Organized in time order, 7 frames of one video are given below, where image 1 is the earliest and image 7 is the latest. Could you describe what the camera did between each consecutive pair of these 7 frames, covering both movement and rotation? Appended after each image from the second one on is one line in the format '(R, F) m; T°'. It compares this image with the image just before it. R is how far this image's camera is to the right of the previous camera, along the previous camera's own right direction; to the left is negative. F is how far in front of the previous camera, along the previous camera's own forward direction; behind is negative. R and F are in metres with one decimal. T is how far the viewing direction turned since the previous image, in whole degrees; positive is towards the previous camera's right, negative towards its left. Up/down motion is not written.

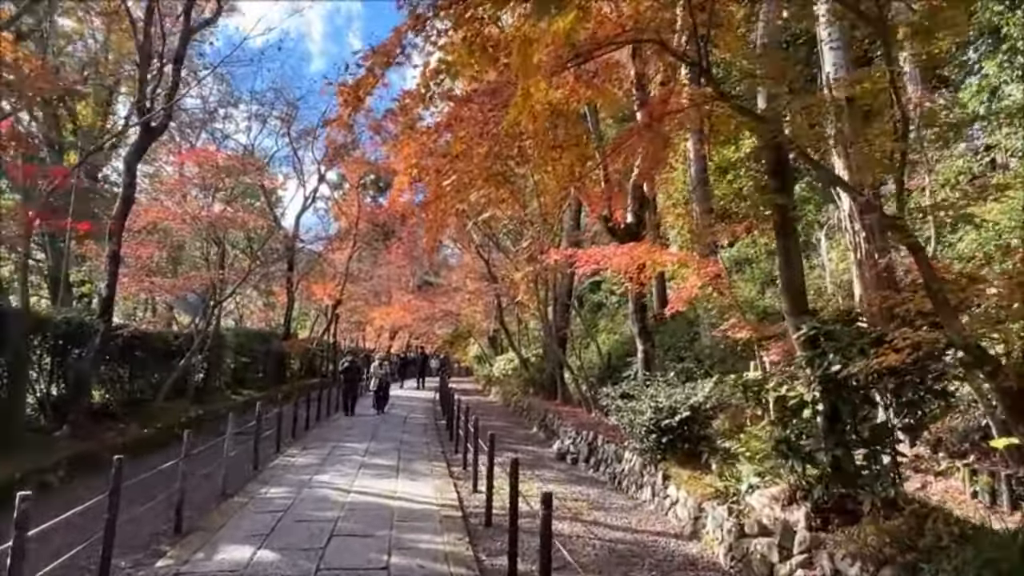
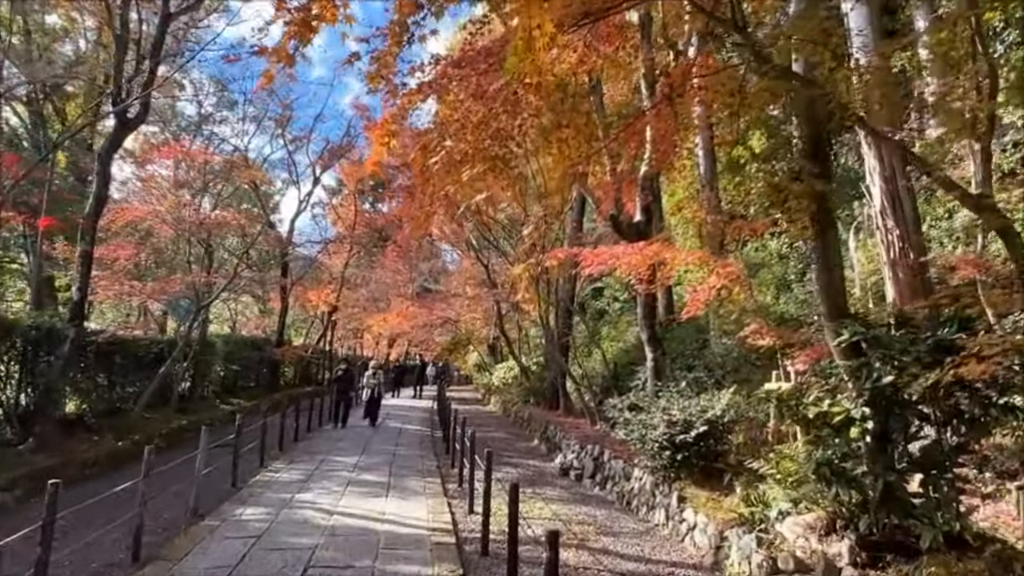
(0.0, +0.7) m; 0°
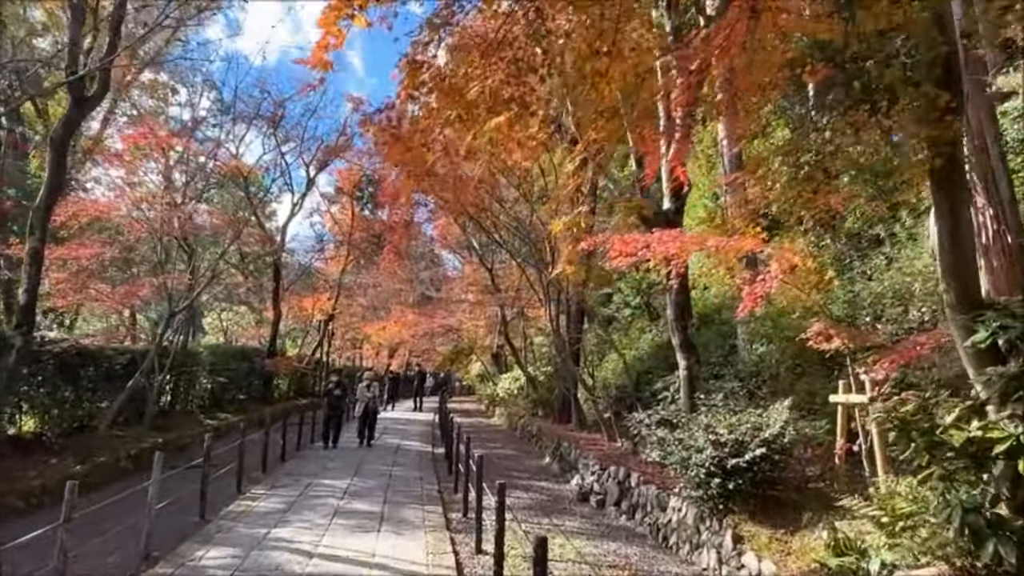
(-0.1, +1.3) m; 0°
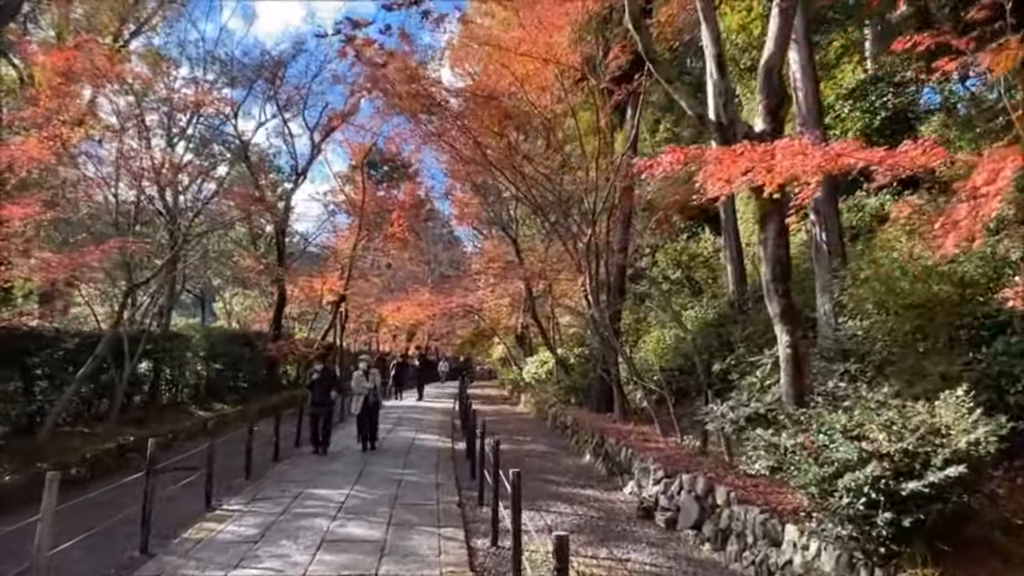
(-0.2, +2.1) m; -1°
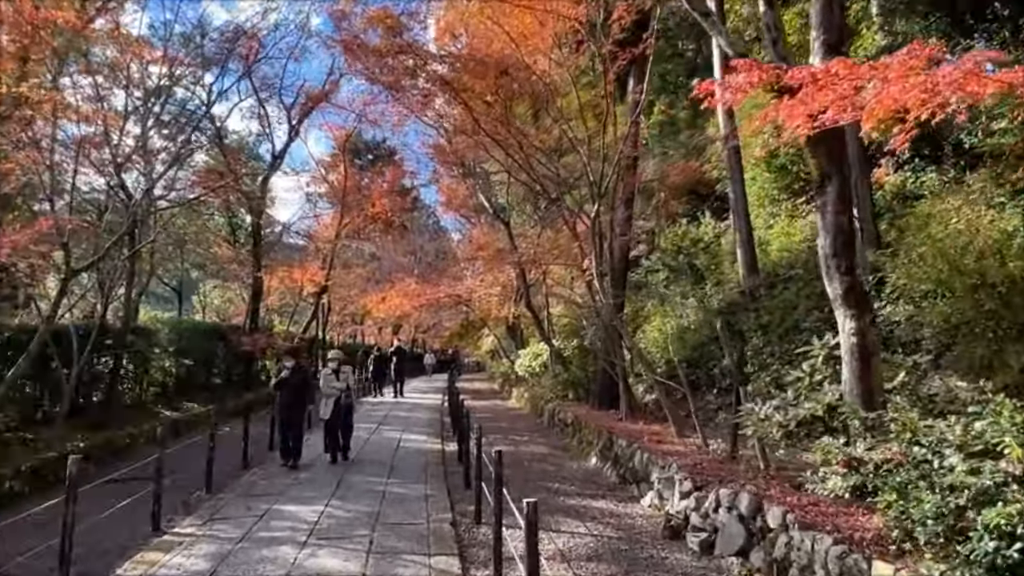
(-0.1, +1.1) m; +1°
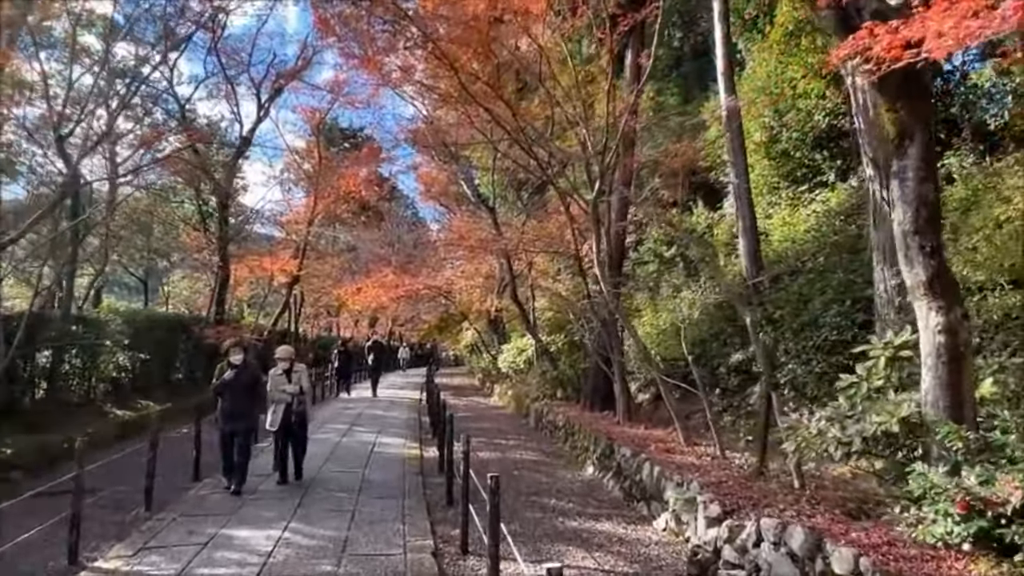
(-0.1, +1.1) m; +2°
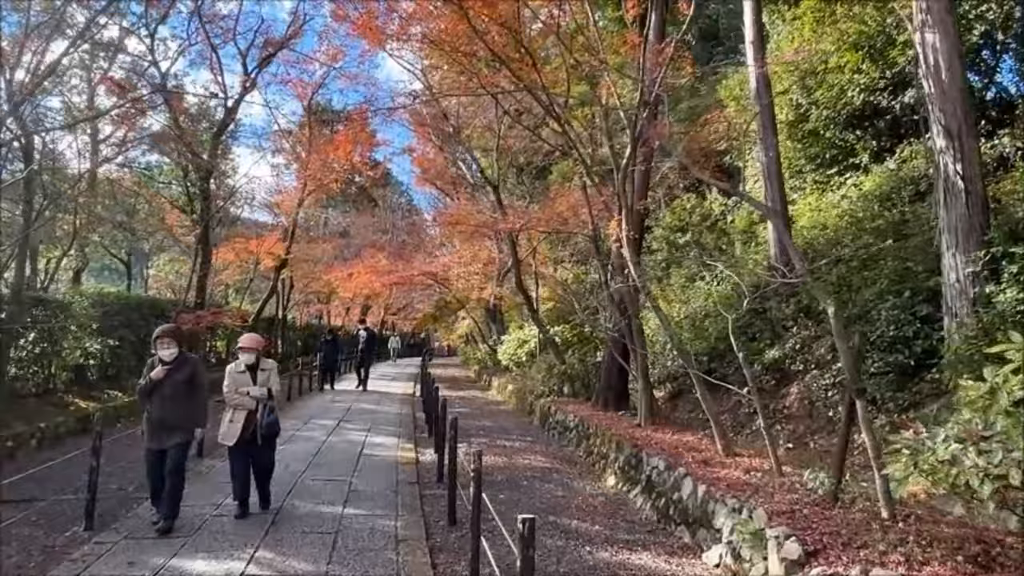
(-0.2, +1.2) m; +1°
